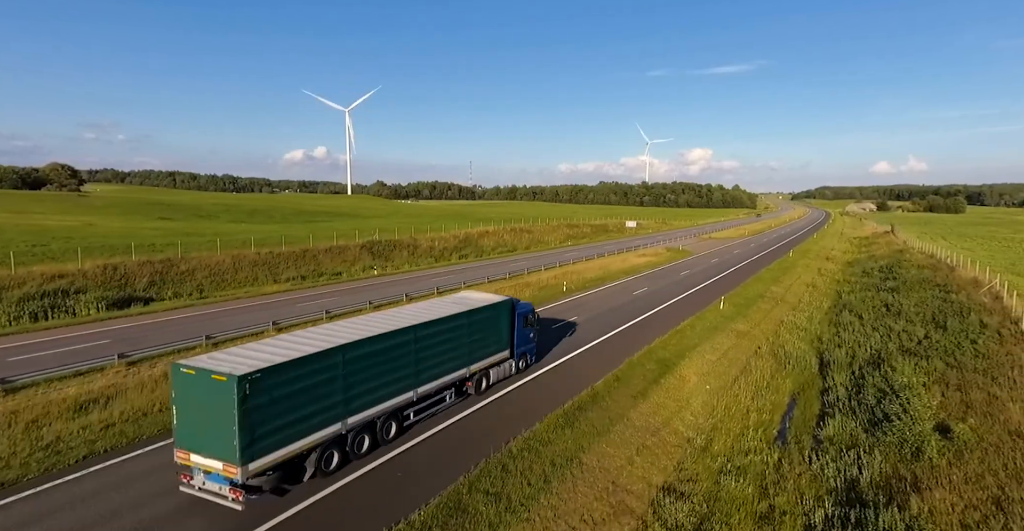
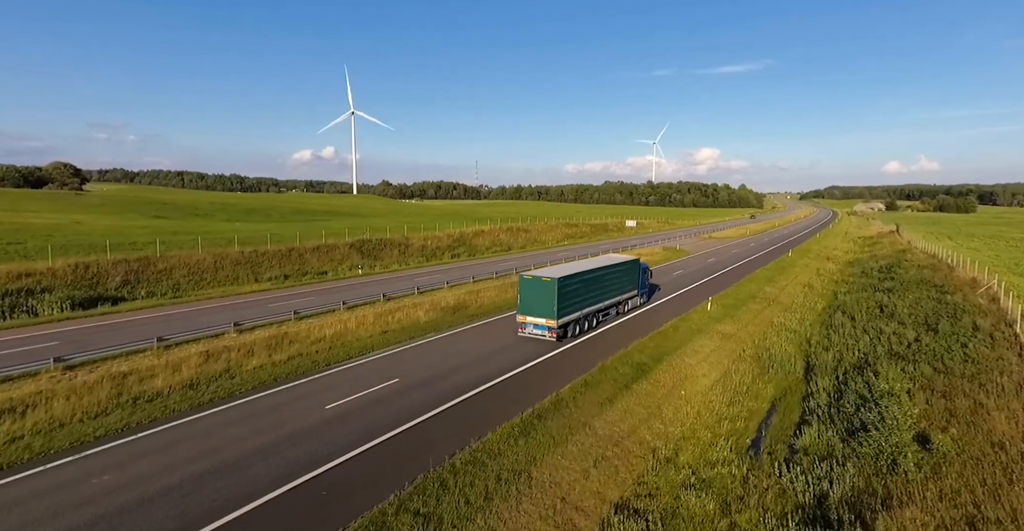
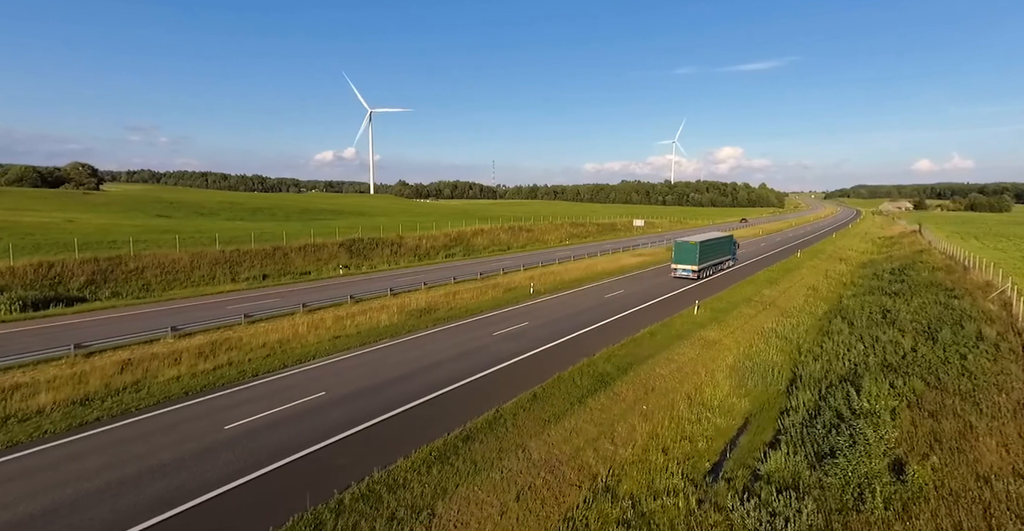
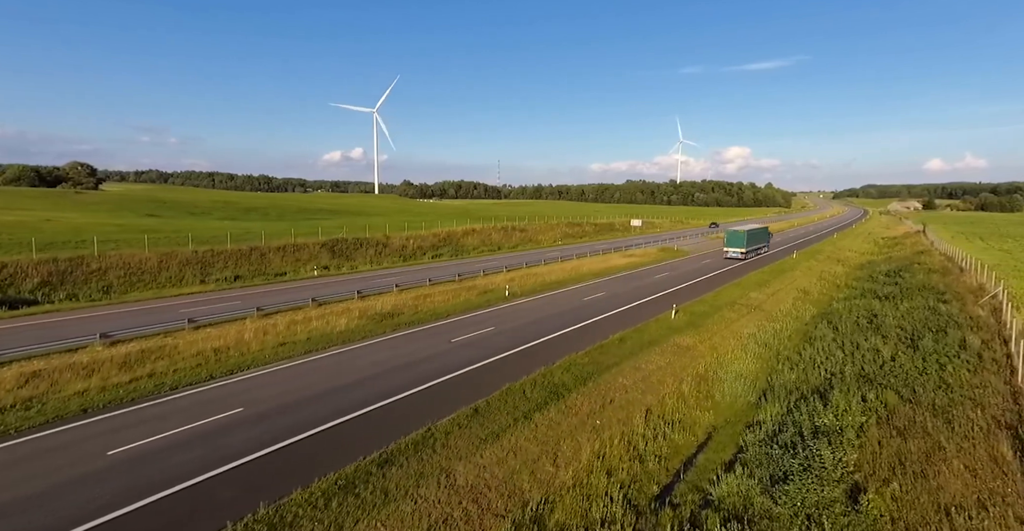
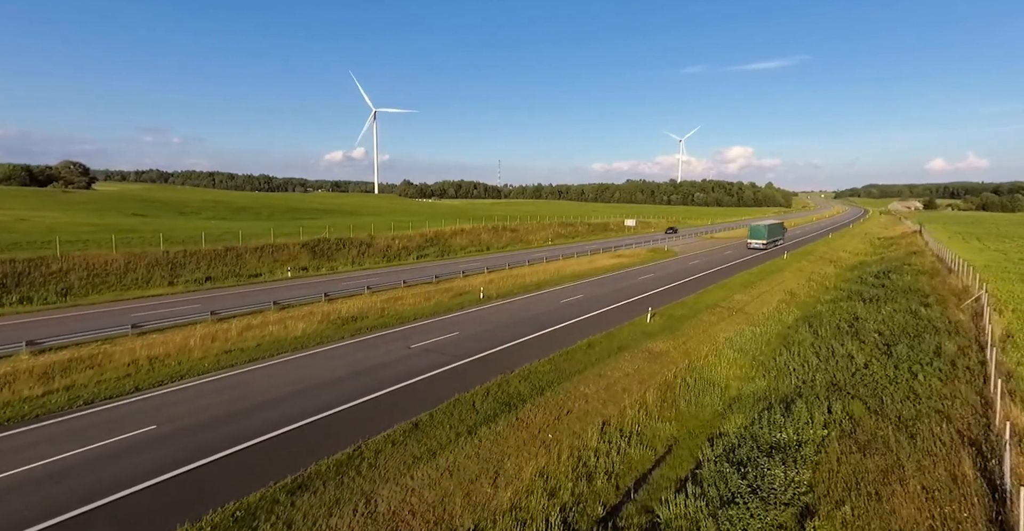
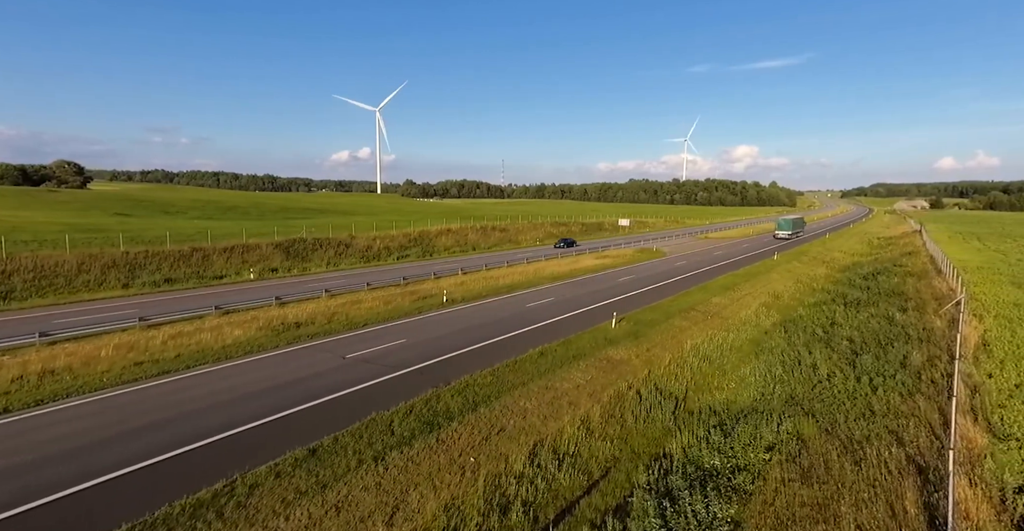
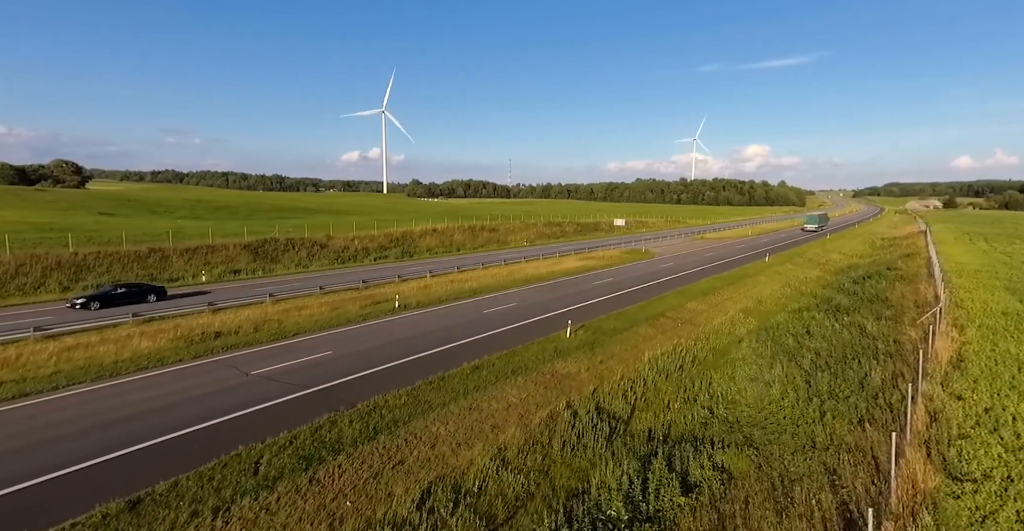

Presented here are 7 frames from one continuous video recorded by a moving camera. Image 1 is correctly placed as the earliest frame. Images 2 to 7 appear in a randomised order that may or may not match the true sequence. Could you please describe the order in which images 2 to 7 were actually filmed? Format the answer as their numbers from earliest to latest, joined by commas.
2, 3, 4, 5, 6, 7
